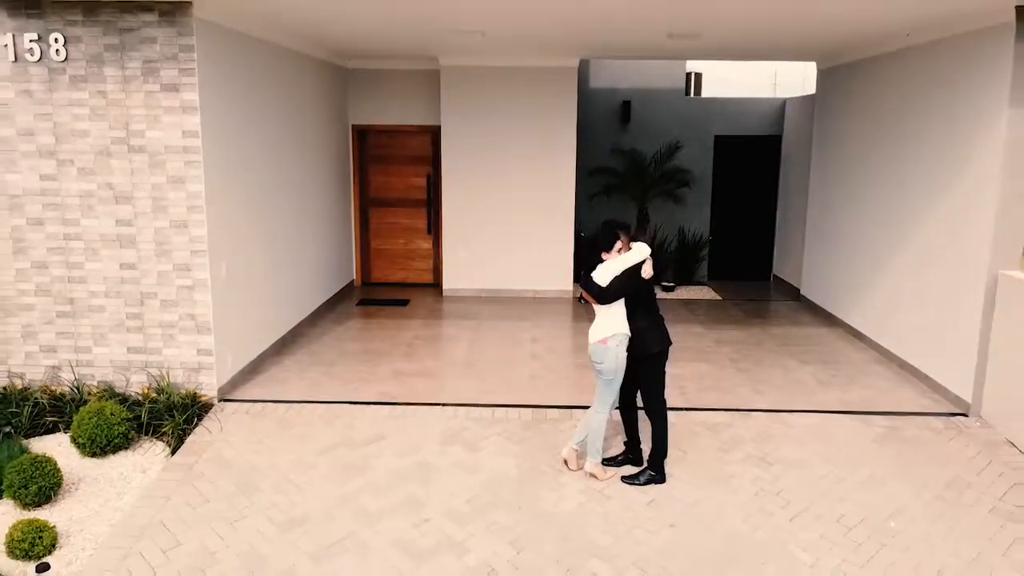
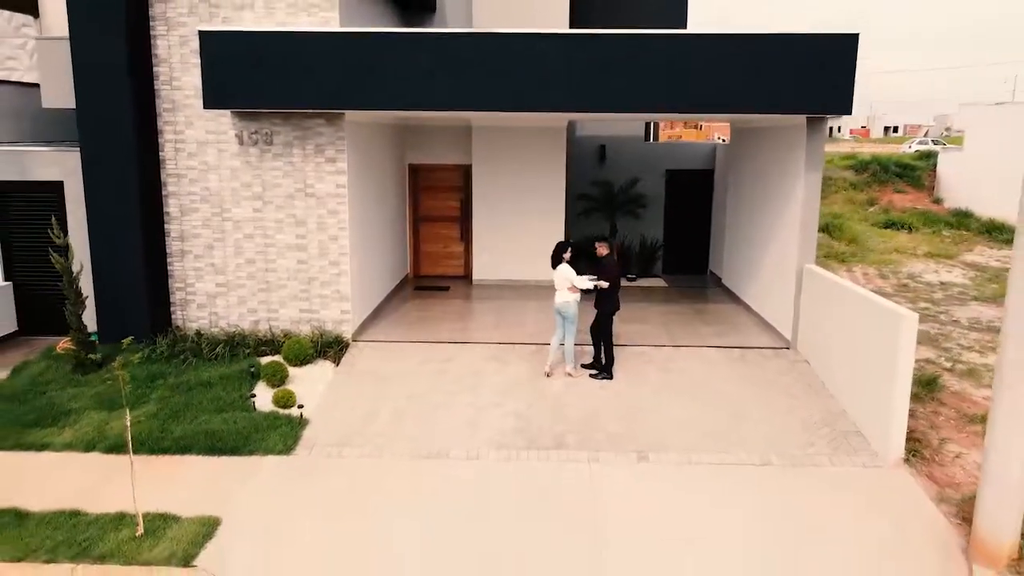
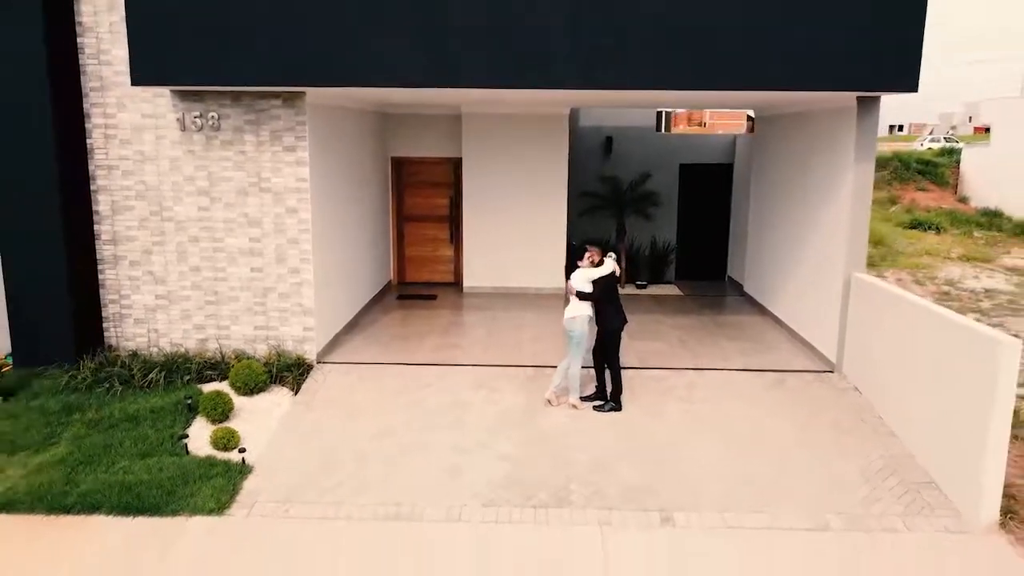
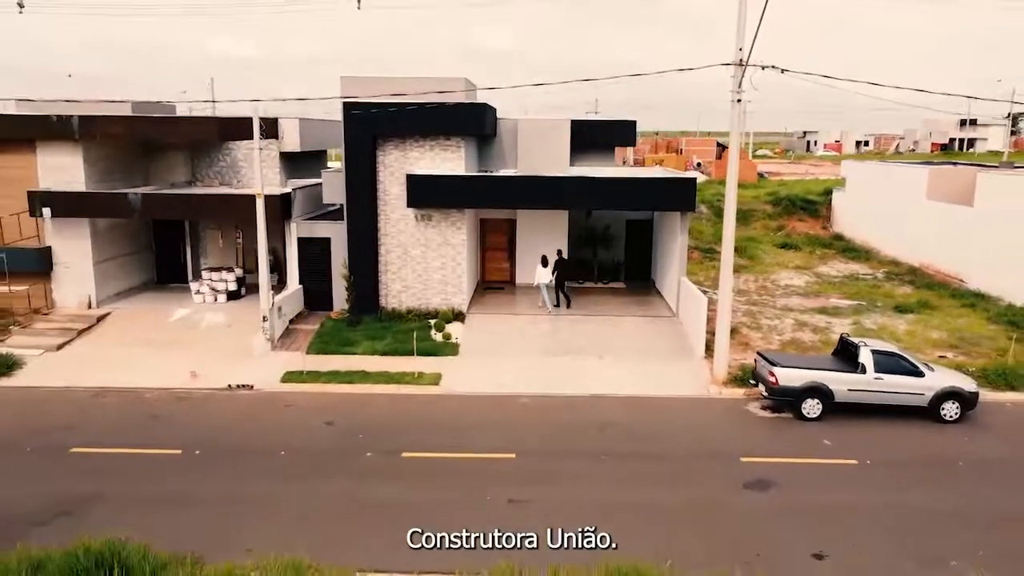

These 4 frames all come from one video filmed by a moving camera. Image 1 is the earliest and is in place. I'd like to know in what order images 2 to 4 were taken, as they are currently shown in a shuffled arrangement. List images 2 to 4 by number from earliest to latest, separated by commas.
3, 2, 4
